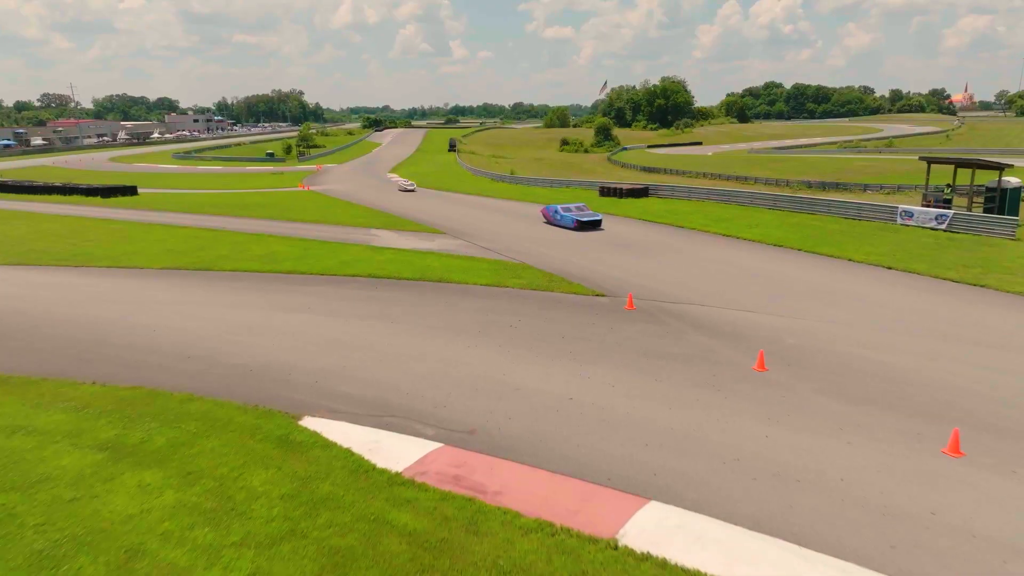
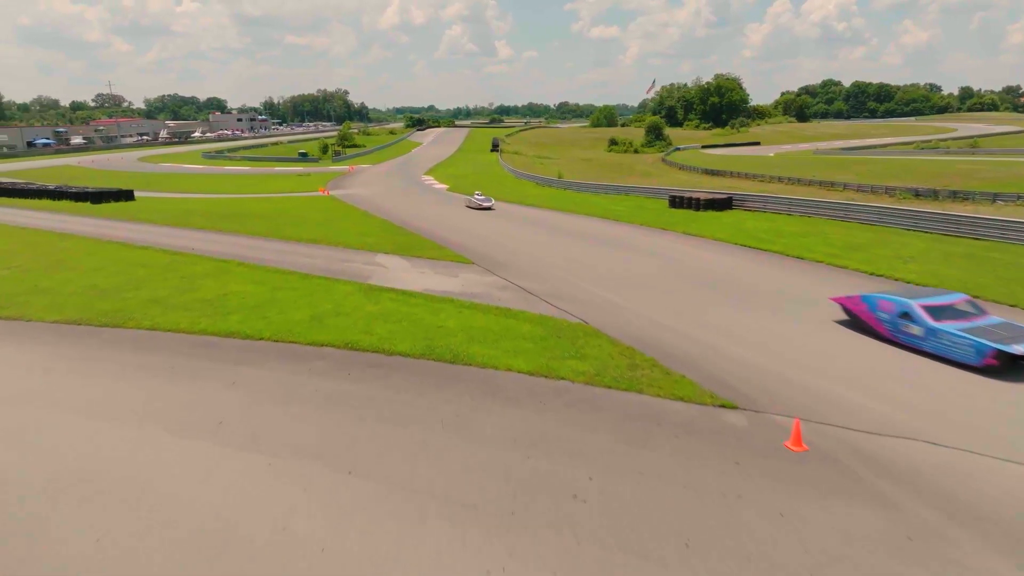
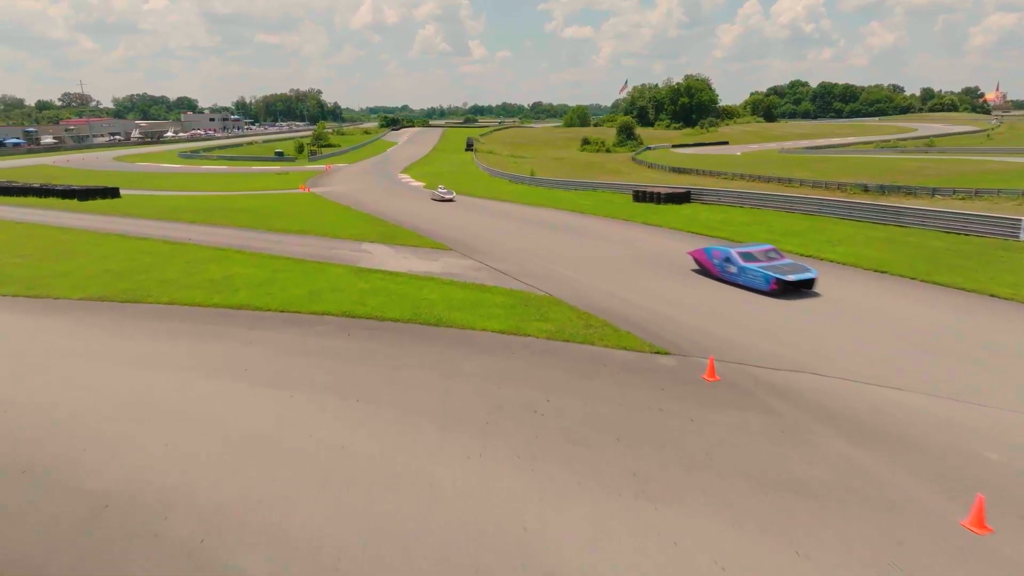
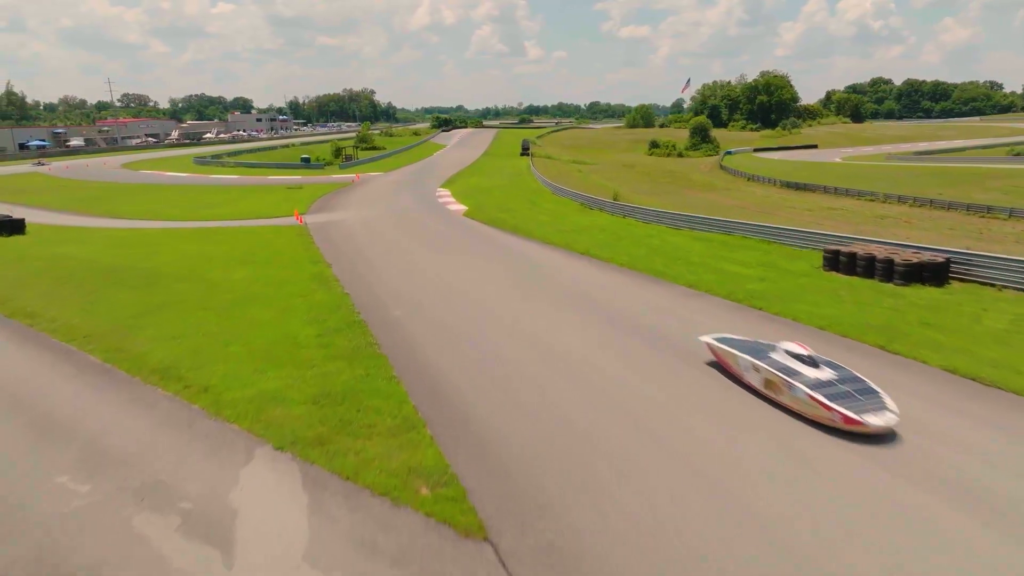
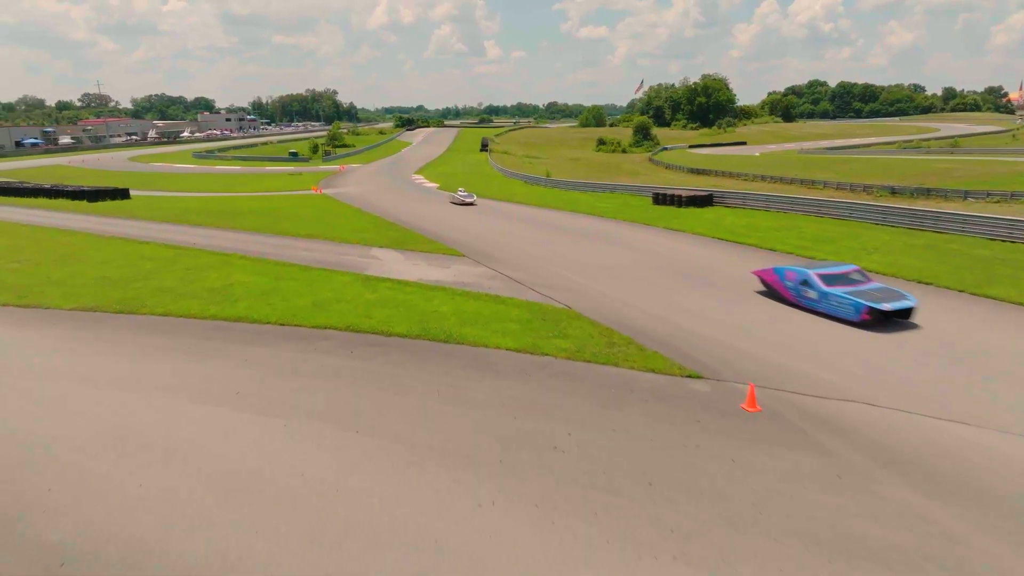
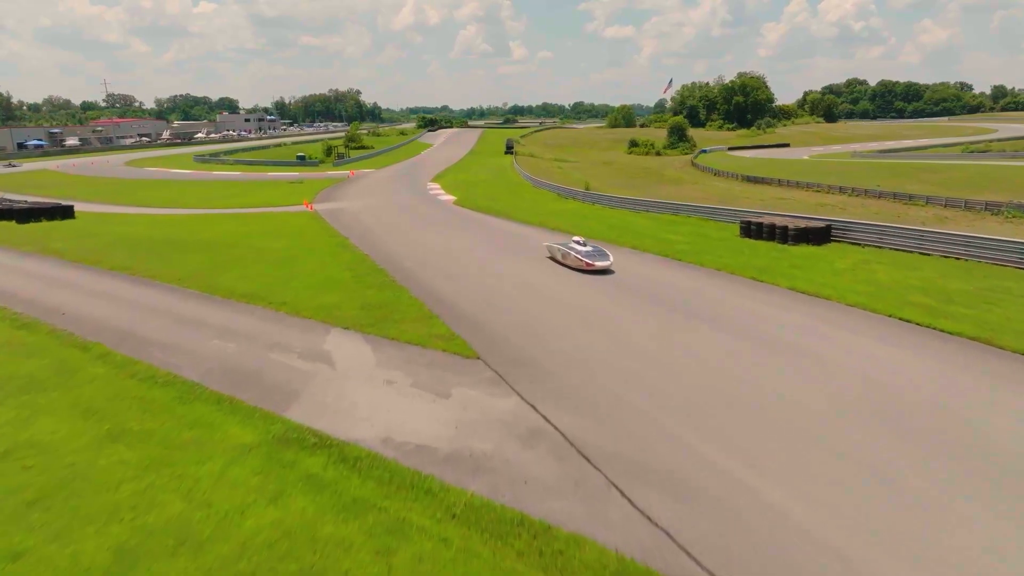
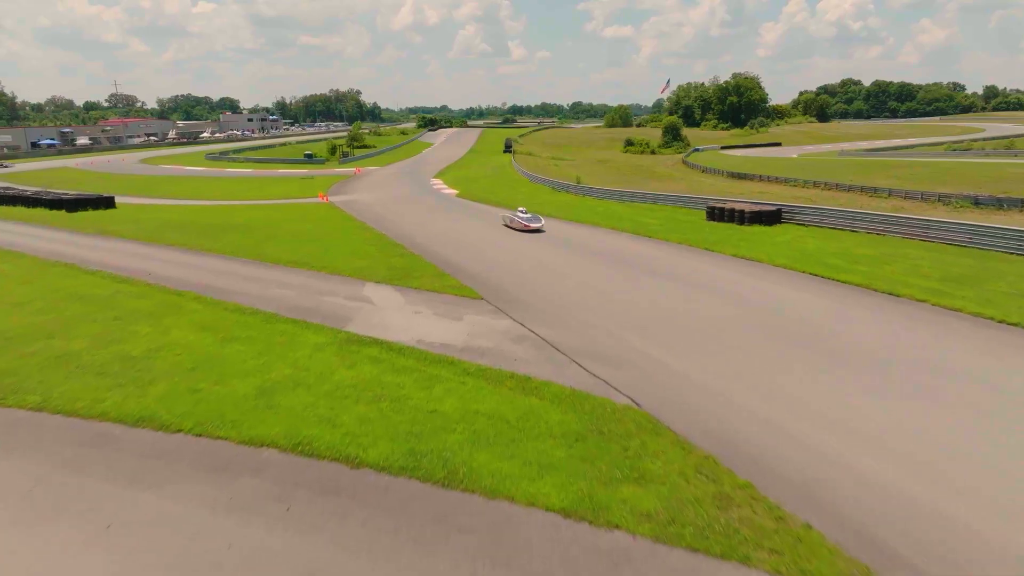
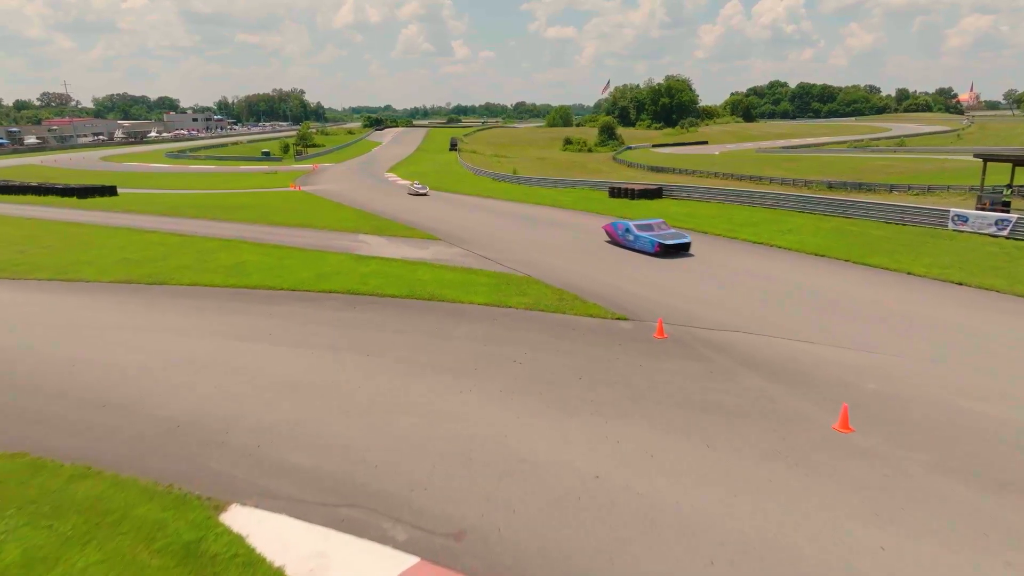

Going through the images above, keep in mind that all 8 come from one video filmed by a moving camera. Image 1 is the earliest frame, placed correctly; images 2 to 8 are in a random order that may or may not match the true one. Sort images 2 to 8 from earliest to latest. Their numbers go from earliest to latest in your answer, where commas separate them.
8, 3, 5, 2, 7, 6, 4
